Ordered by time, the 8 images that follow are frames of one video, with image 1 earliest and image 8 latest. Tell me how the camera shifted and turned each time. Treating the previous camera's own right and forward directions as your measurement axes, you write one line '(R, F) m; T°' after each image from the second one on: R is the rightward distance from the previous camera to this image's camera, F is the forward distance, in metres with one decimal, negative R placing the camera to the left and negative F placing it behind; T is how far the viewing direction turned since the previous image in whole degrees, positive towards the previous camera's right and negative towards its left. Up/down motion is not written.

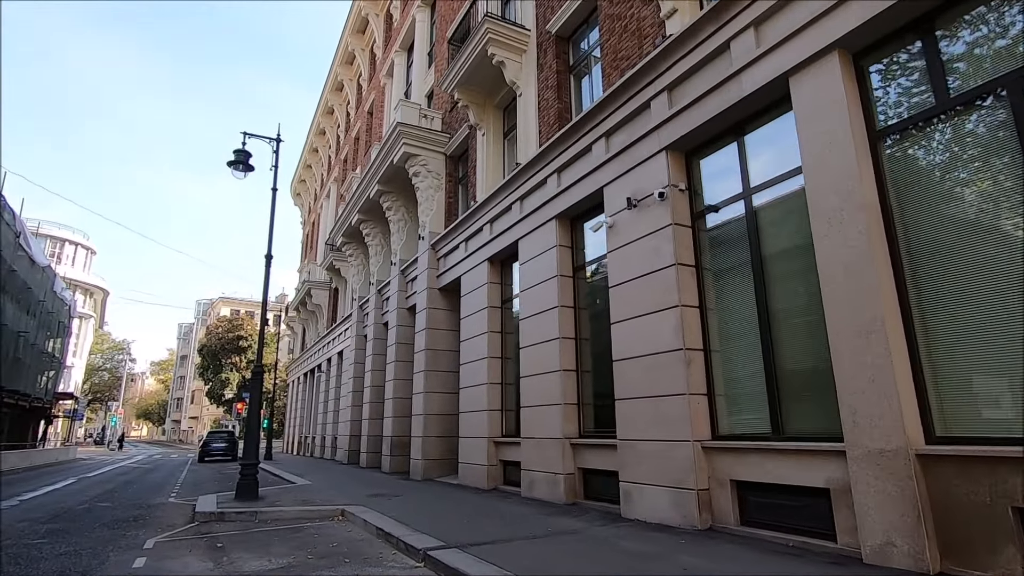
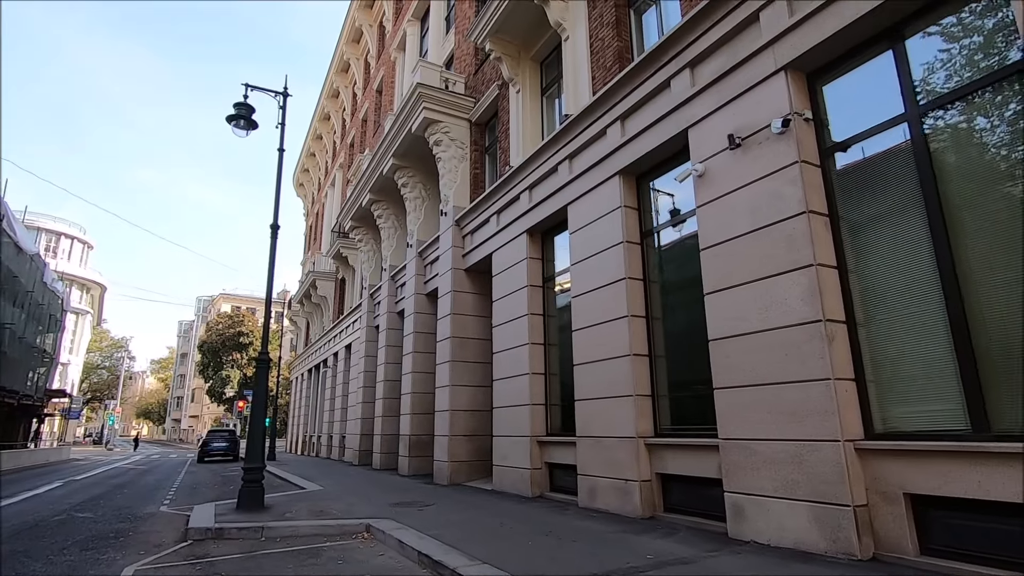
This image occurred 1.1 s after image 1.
(-0.9, +1.8) m; 0°
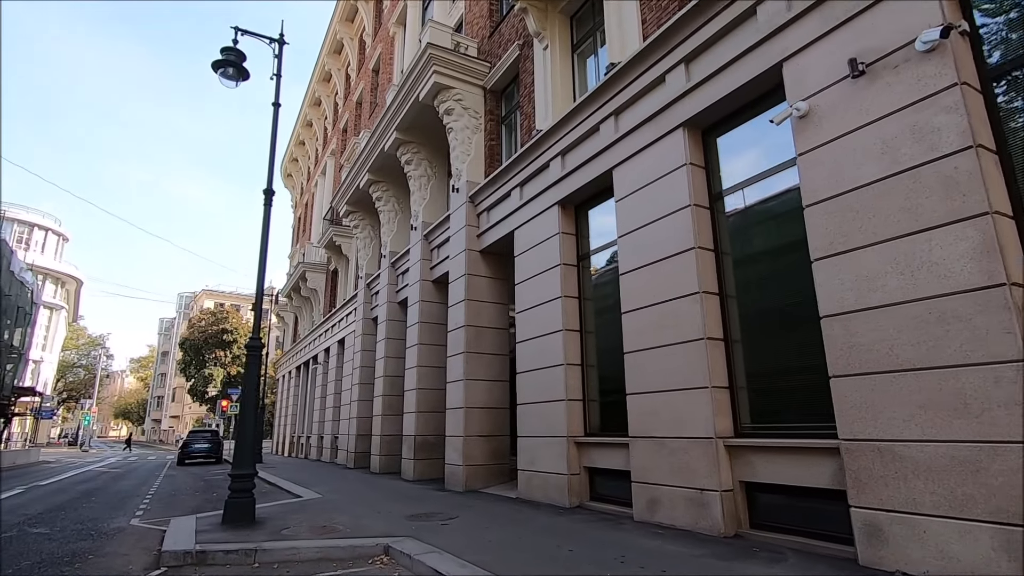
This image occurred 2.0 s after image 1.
(-0.8, +1.5) m; +1°
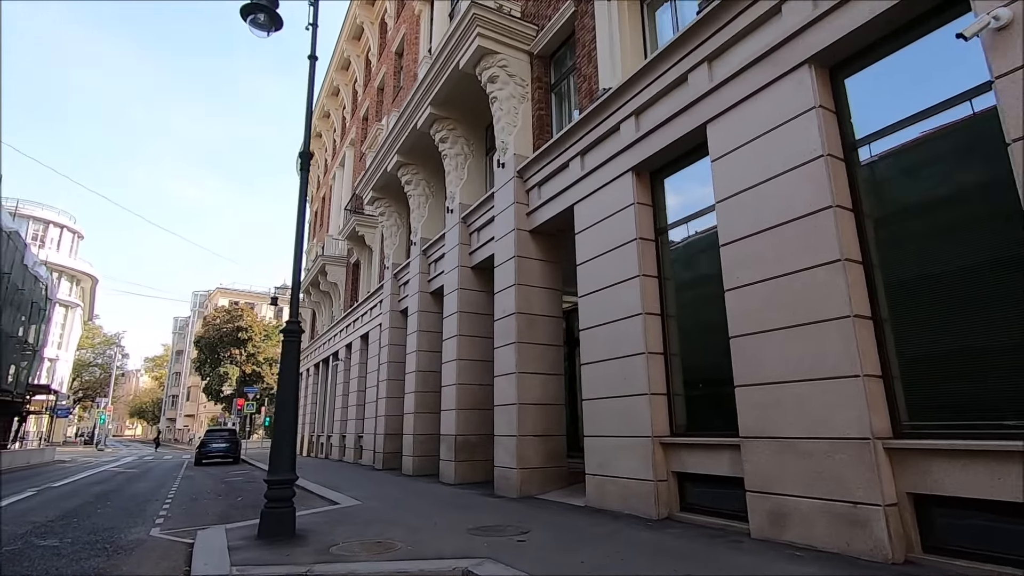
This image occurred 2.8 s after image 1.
(-1.0, +1.2) m; -1°
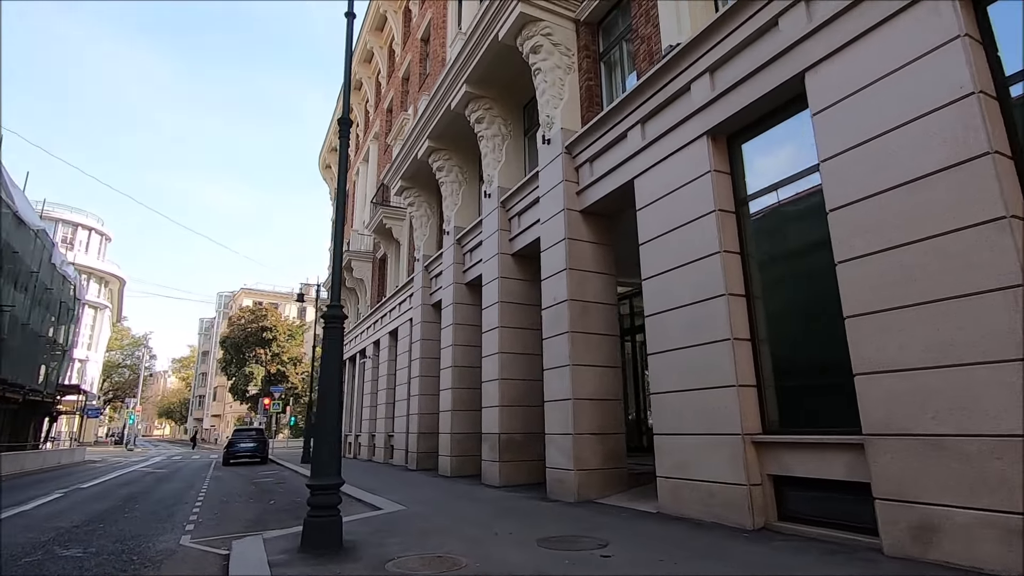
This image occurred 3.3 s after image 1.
(-0.6, +0.9) m; -2°
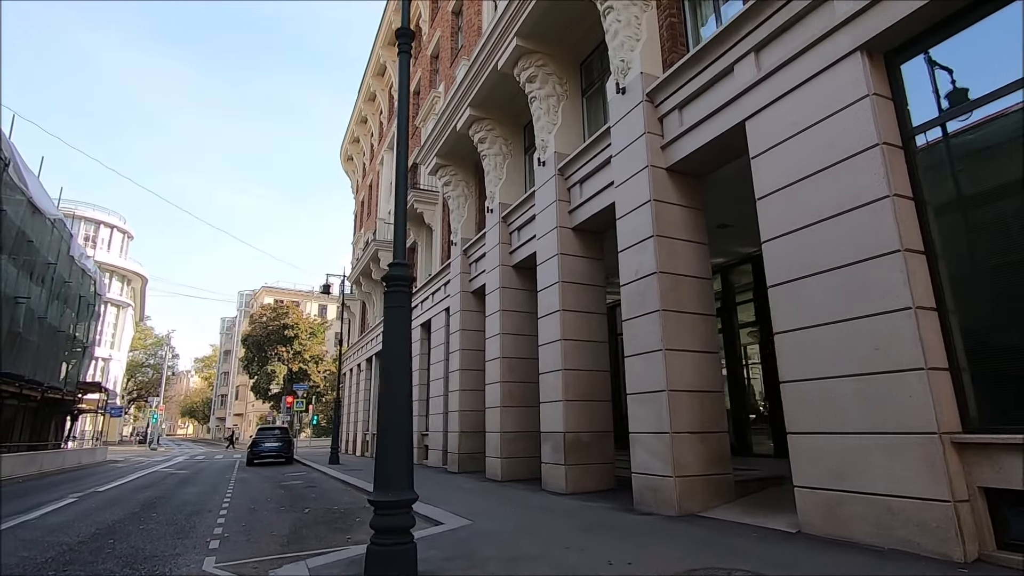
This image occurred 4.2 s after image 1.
(-1.0, +1.6) m; -2°
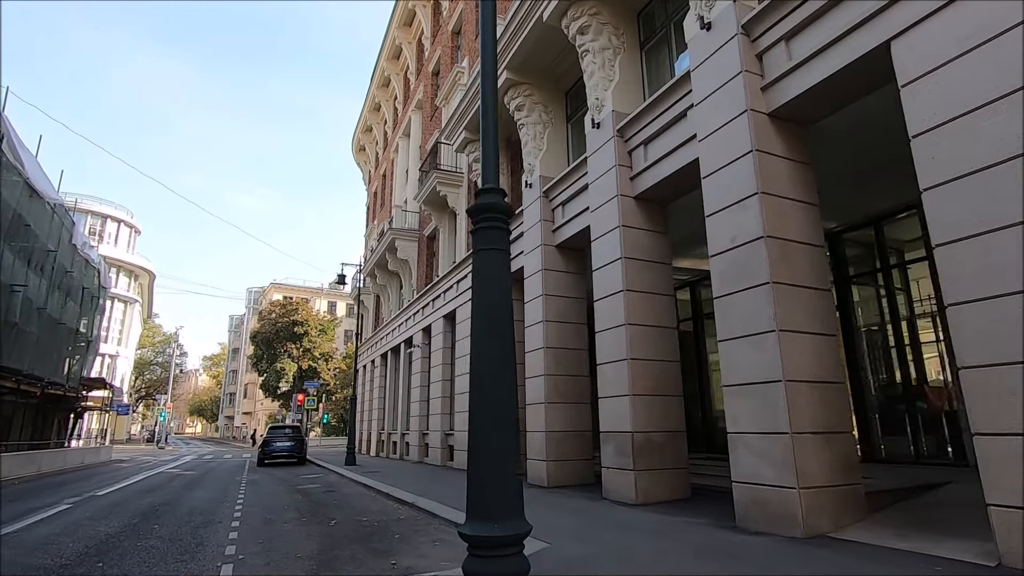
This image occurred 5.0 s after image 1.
(-0.9, +1.5) m; -1°
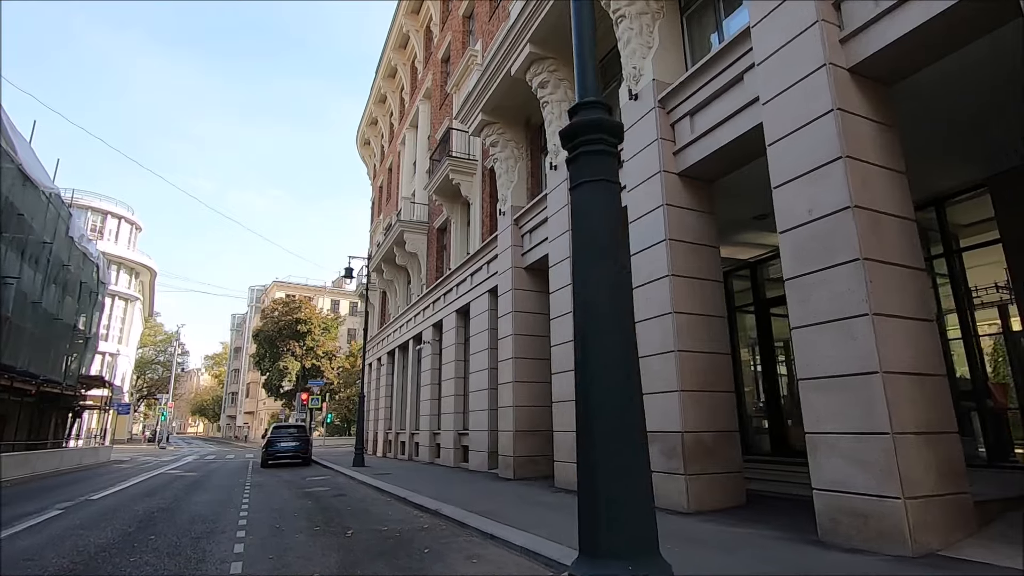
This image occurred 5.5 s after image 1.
(-0.5, +0.9) m; 0°
